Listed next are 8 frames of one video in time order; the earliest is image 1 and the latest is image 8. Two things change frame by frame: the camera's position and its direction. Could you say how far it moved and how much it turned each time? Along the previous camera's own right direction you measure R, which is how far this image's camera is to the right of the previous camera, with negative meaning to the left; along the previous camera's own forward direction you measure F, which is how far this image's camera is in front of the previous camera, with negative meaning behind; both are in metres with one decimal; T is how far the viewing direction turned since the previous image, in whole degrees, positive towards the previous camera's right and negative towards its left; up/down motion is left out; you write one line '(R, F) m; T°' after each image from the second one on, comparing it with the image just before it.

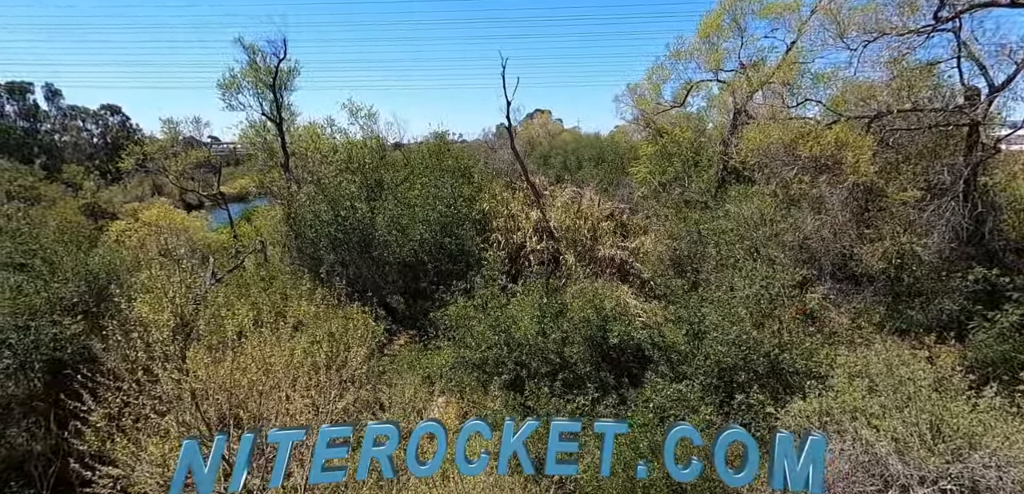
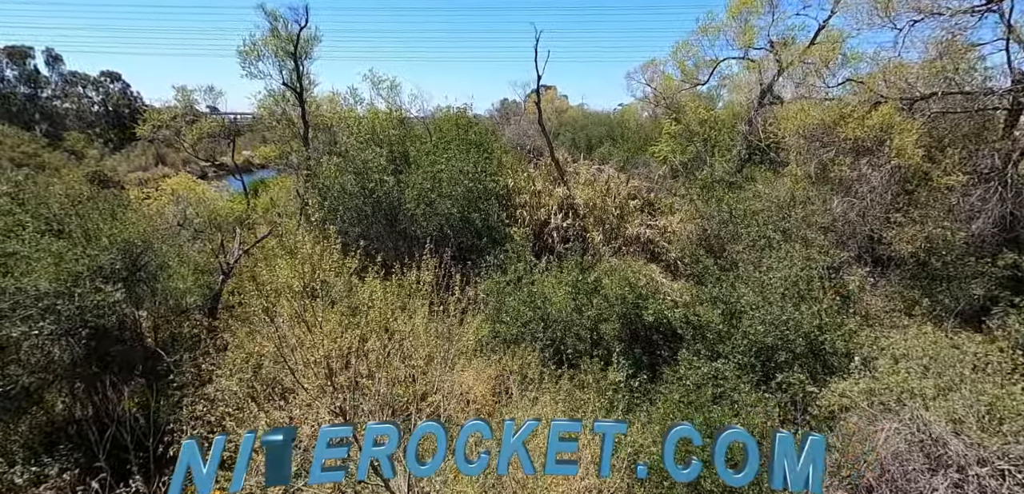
(-0.7, 0.0) m; 0°
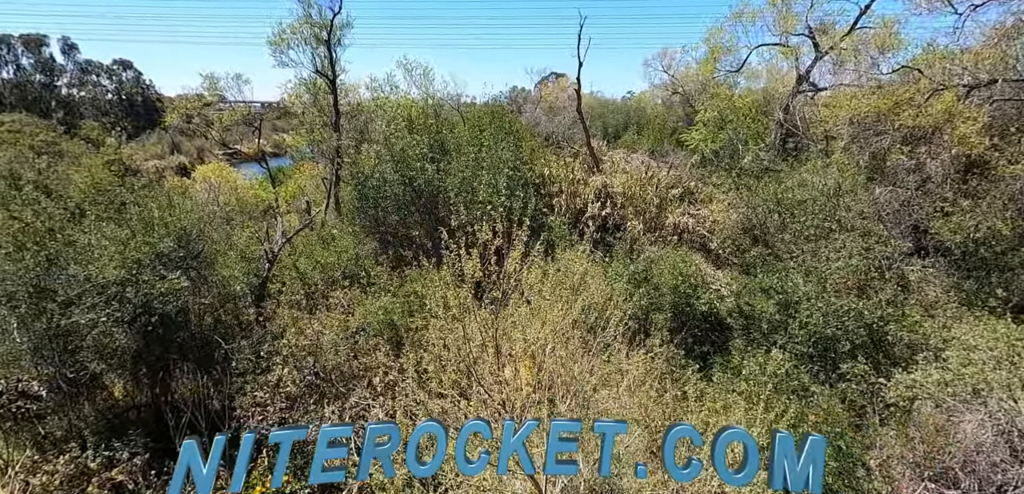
(-0.8, 0.0) m; -1°
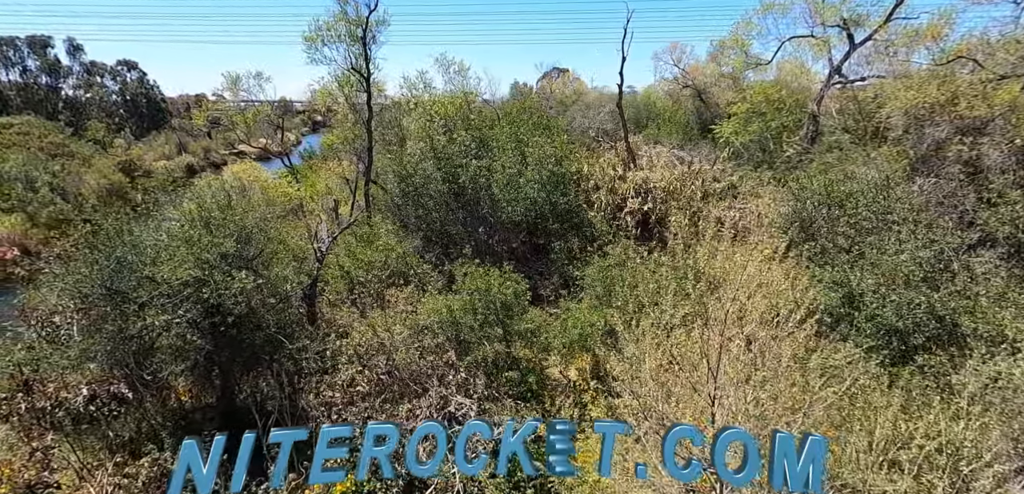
(-1.0, 0.0) m; 0°
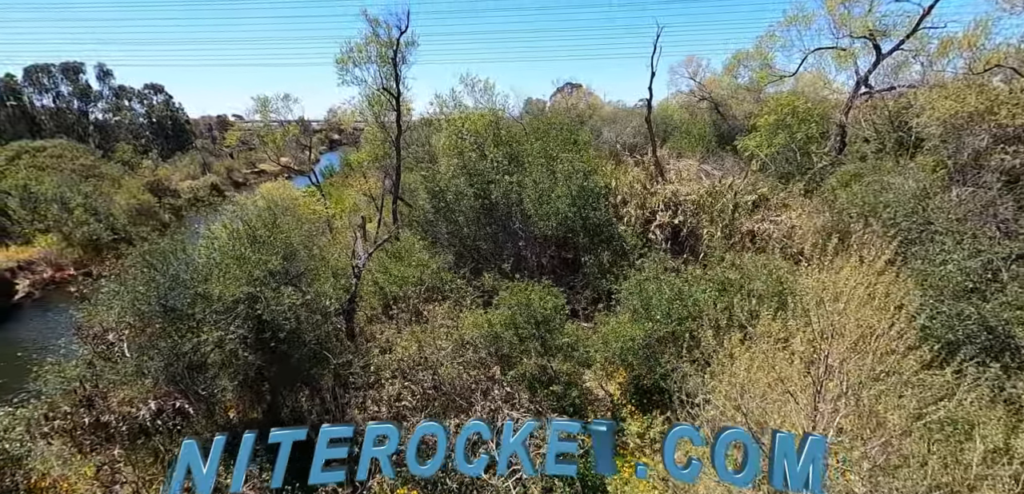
(-0.4, -0.1) m; -2°
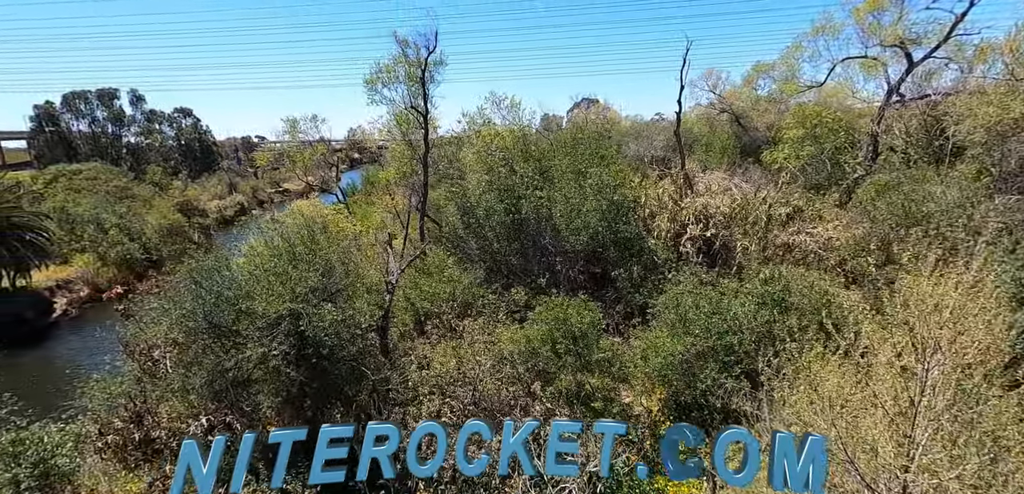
(-0.3, 0.0) m; -2°
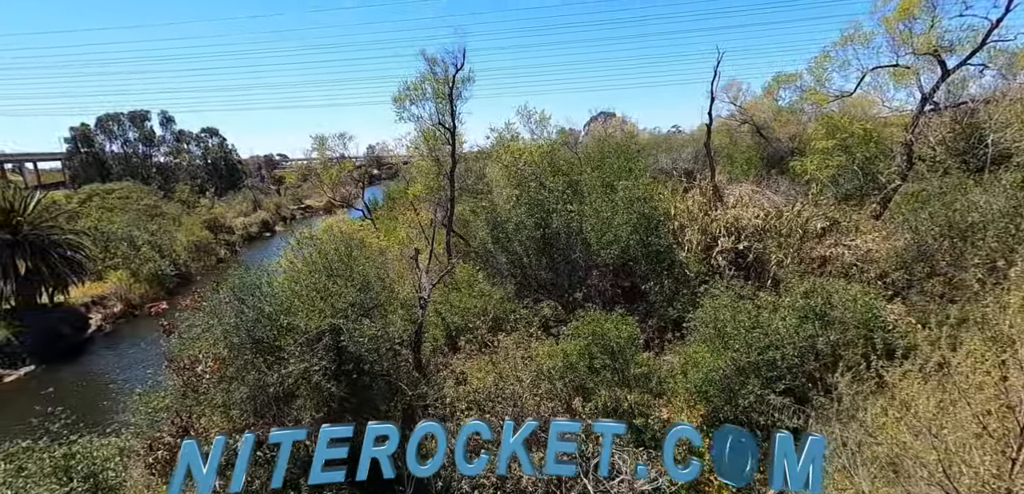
(-0.3, 0.0) m; -2°
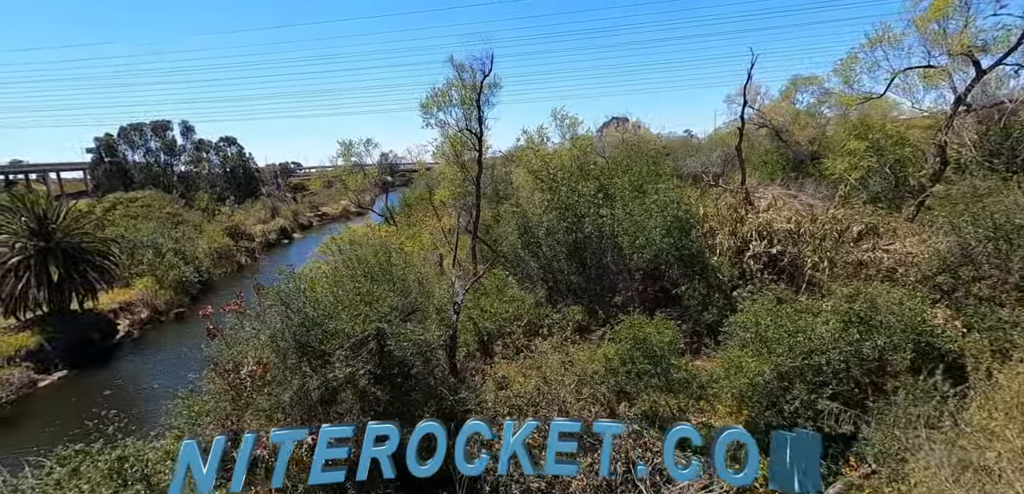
(-0.5, 0.0) m; -1°
